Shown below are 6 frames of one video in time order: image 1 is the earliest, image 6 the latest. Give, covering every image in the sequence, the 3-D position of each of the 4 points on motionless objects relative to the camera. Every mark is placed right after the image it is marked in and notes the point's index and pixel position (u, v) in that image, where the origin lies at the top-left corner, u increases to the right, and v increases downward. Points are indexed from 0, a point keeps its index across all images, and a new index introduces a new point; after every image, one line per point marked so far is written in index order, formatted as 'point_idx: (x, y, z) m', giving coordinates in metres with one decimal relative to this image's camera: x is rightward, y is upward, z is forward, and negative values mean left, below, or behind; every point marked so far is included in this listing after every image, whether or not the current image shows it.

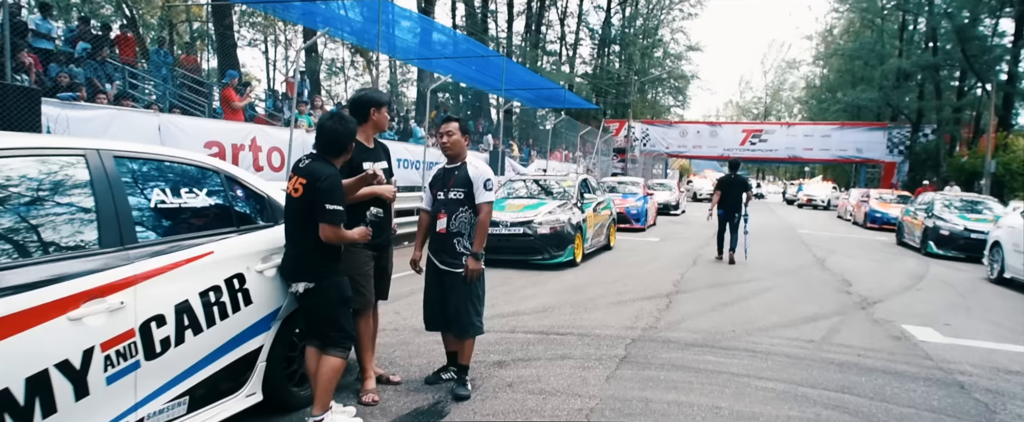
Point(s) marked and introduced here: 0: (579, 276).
0: (+1.0, -1.0, +8.9) m
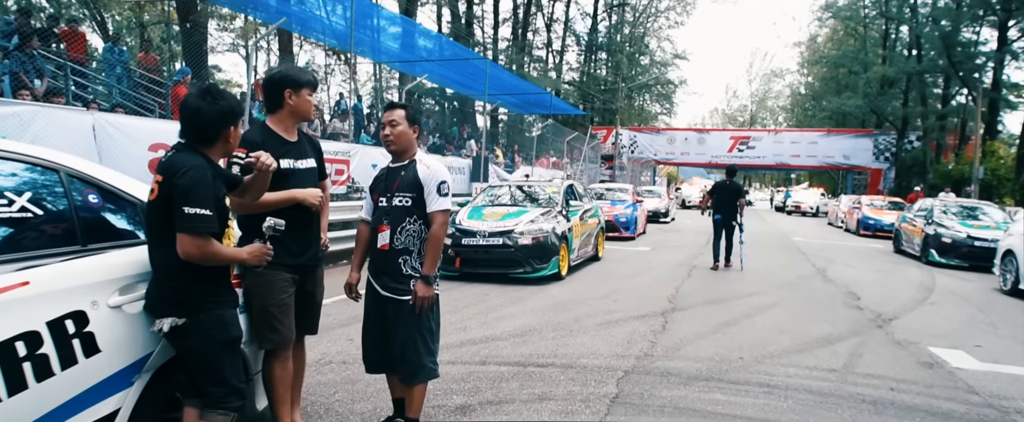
0: (+0.7, -1.1, +8.0) m
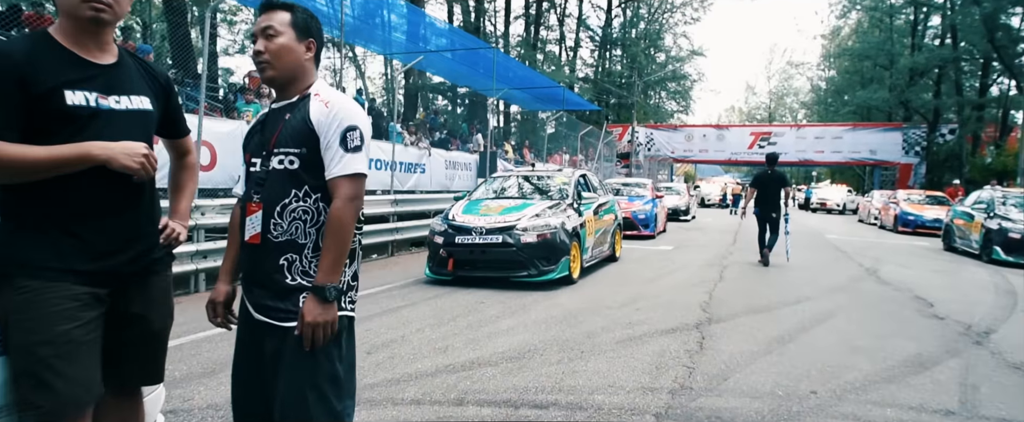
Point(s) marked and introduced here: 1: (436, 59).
0: (+0.7, -1.0, +6.8) m
1: (-2.2, +4.5, +17.1) m
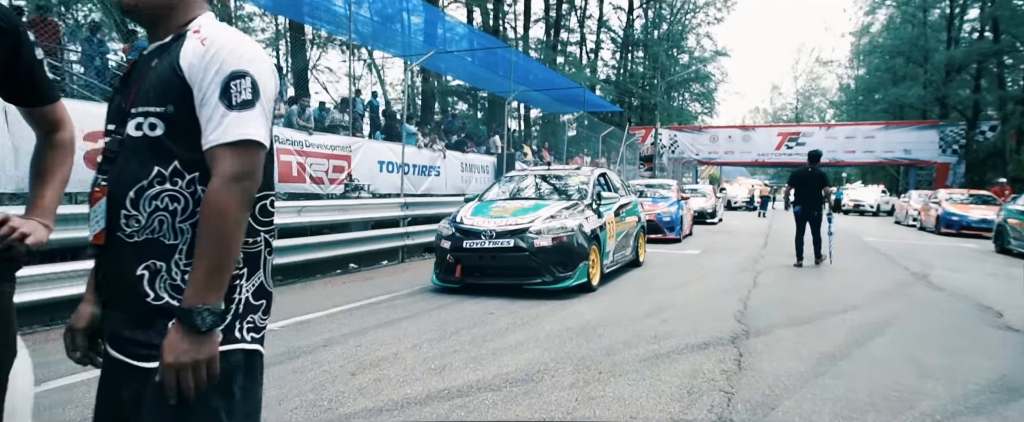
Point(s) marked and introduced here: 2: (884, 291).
0: (+0.9, -1.0, +6.1) m
1: (-1.7, +4.4, +16.6) m
2: (+4.9, -1.1, +7.6) m
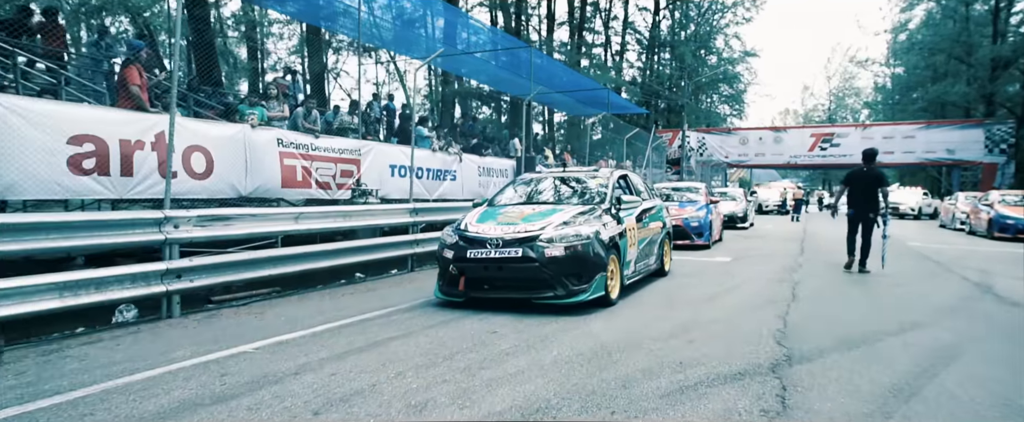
0: (+1.0, -1.1, +5.4) m
1: (-1.2, +4.2, +16.1) m
2: (+5.1, -1.1, +6.7) m
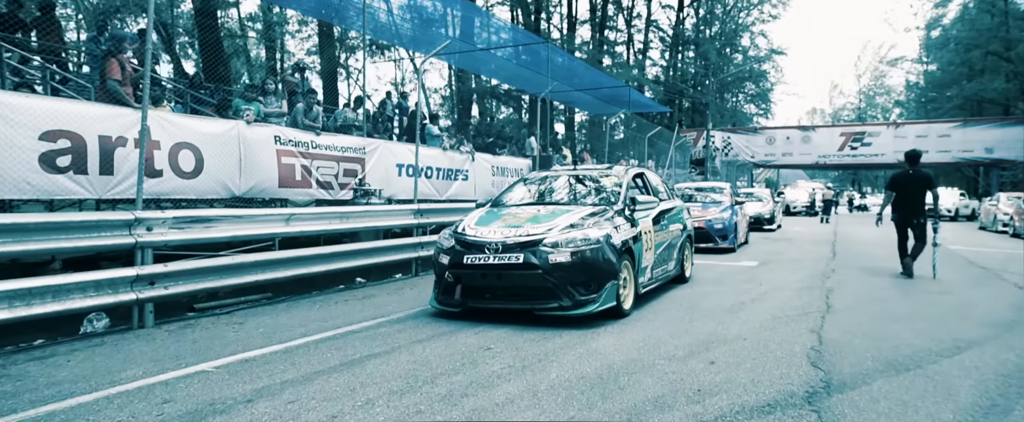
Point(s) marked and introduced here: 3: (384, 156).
0: (+0.9, -1.1, +4.8) m
1: (-0.8, +4.2, +15.5) m
2: (+5.1, -1.1, +5.9) m
3: (-2.4, +1.0, +10.7) m
